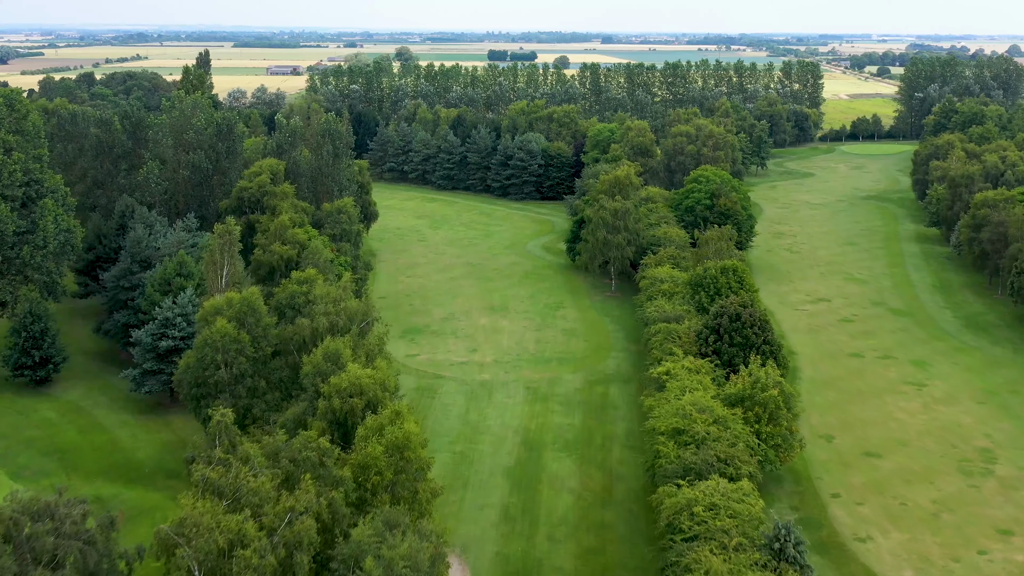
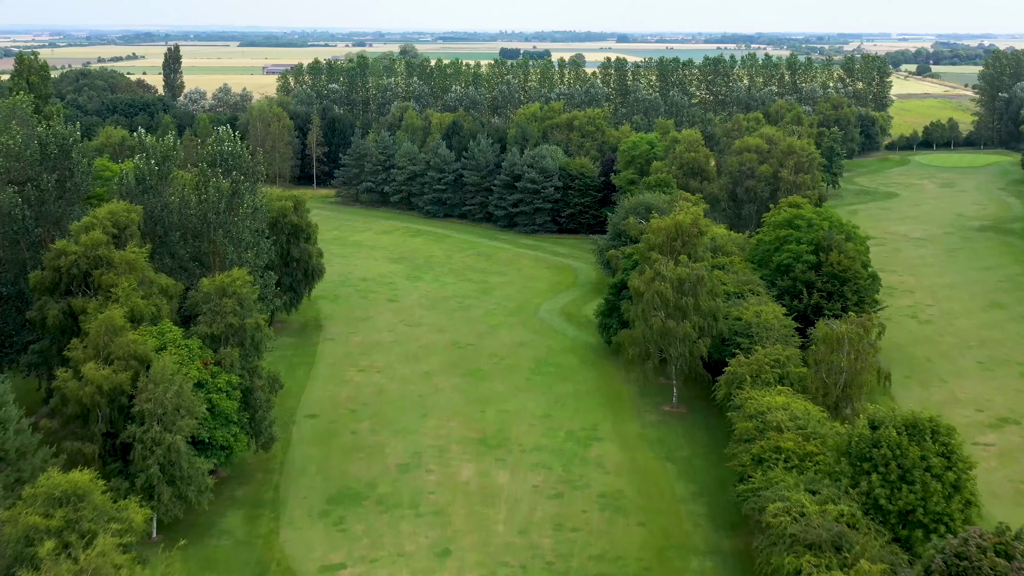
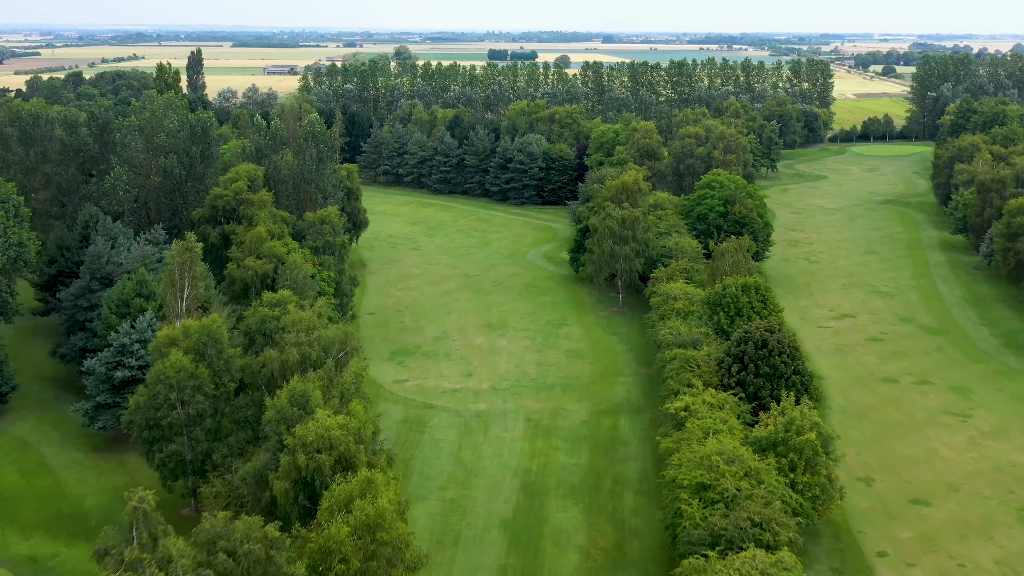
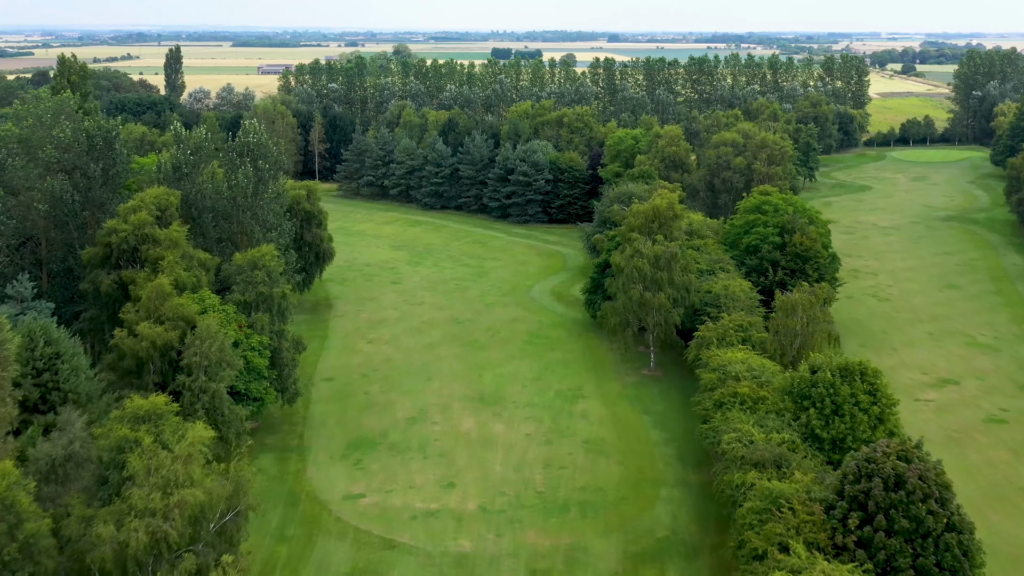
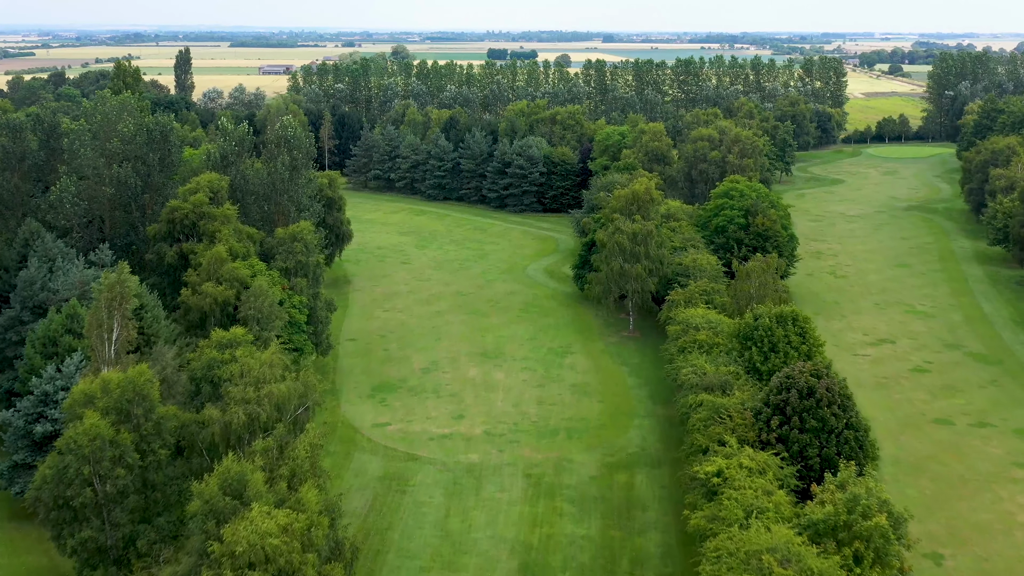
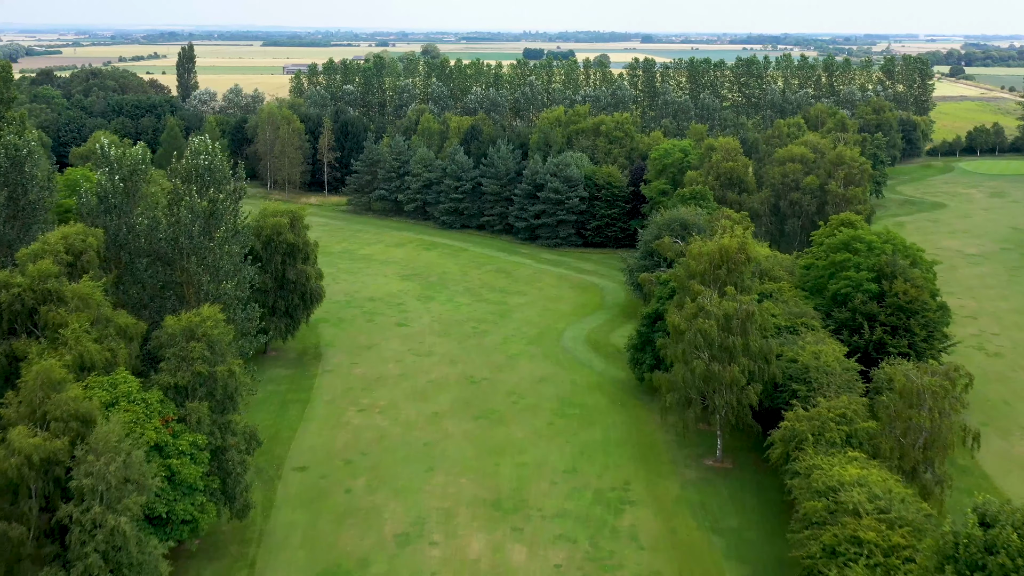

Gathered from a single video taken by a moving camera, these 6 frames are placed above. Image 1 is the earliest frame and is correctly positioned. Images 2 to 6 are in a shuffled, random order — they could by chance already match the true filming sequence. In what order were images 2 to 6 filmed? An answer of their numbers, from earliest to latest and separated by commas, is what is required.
3, 5, 4, 2, 6
